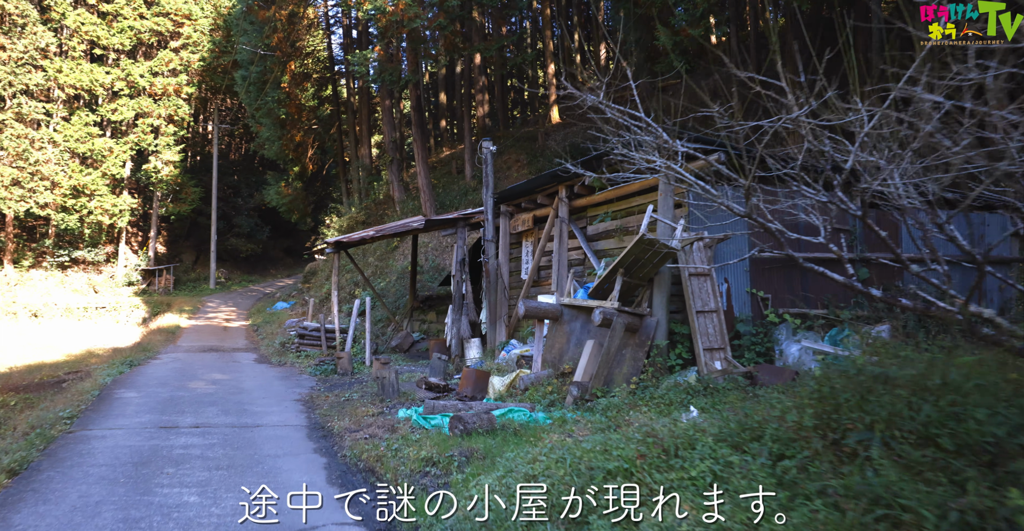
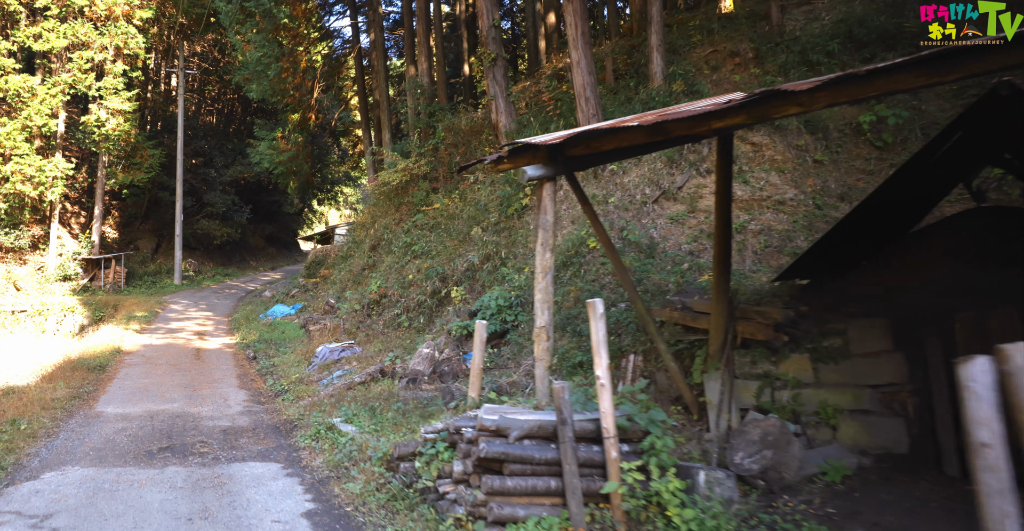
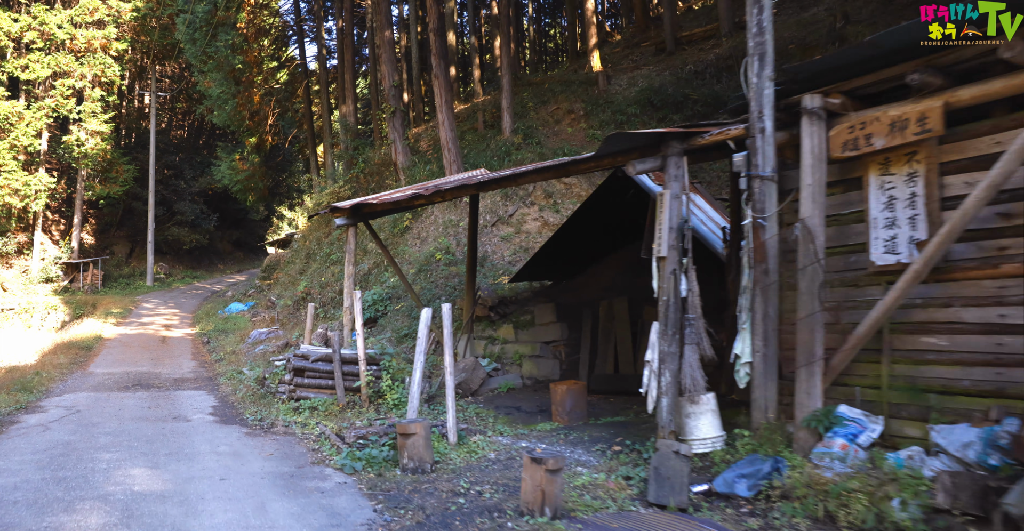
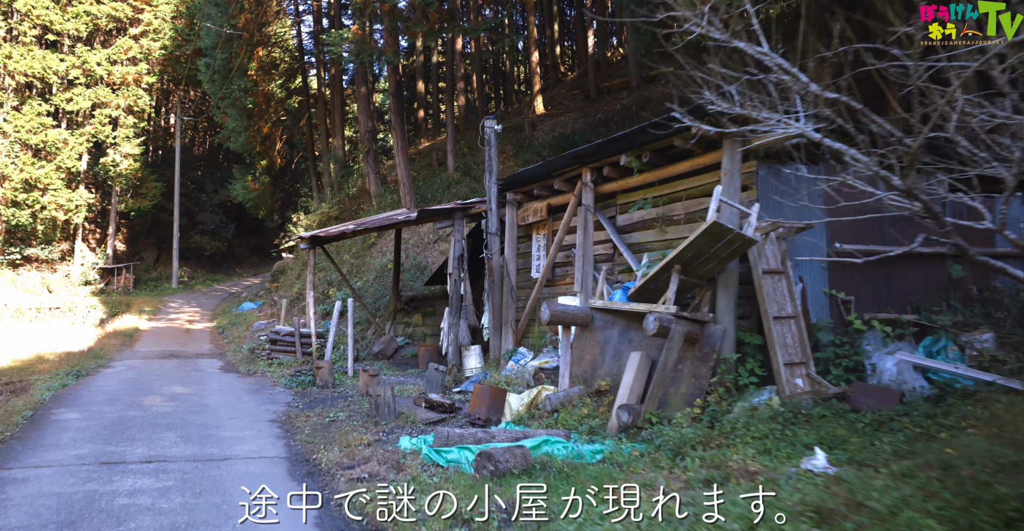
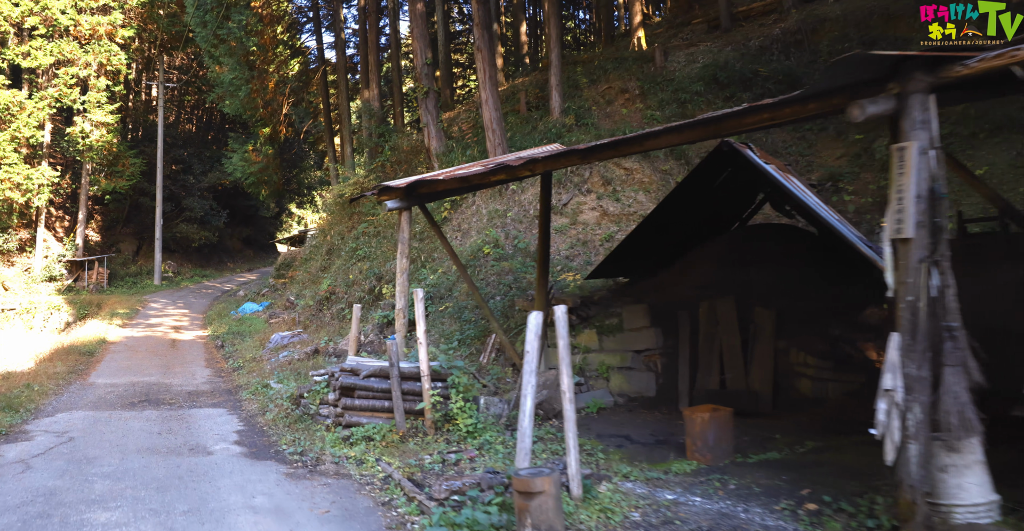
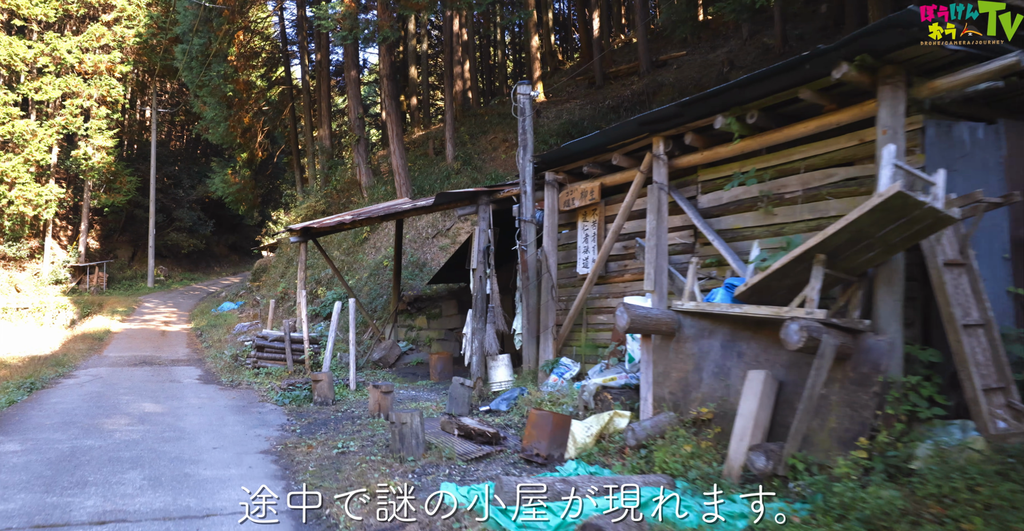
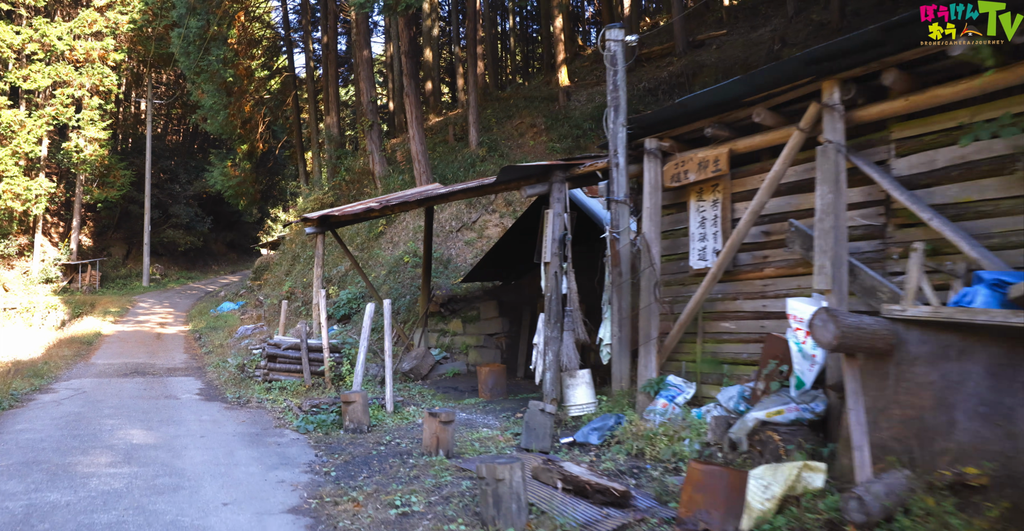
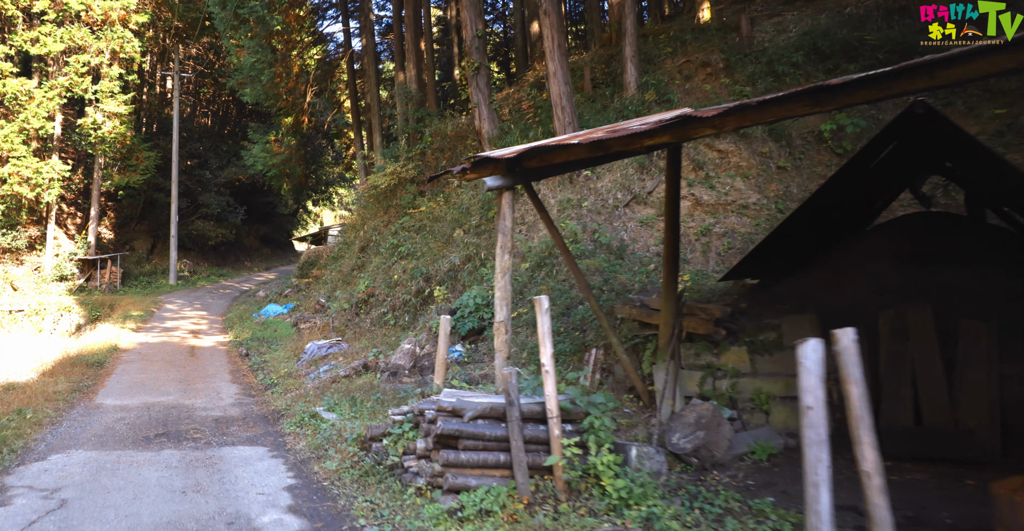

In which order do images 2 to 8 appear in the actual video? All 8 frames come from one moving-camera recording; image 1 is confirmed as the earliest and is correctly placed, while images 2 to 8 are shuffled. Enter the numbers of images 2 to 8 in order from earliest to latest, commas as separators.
4, 6, 7, 3, 5, 8, 2
